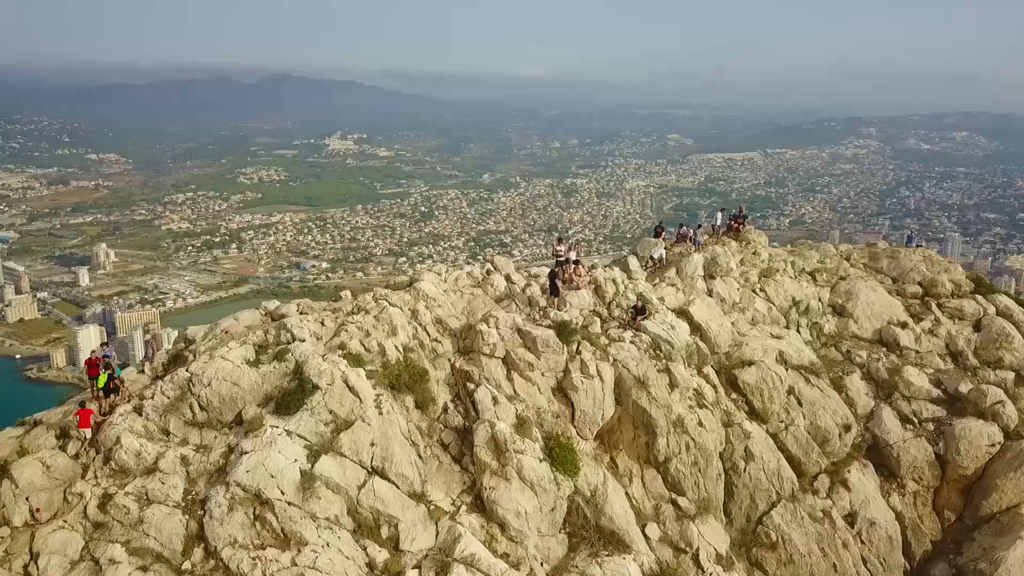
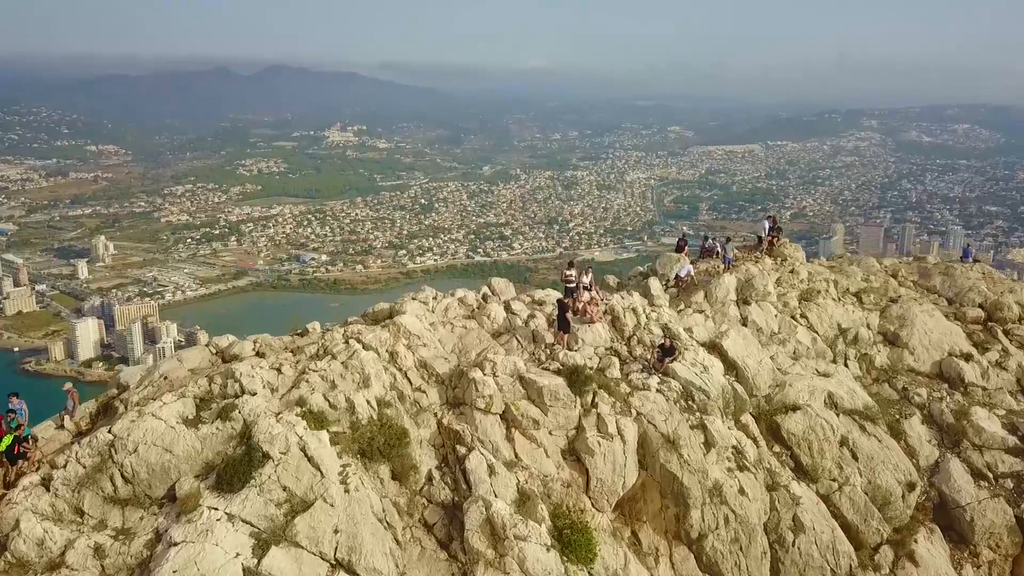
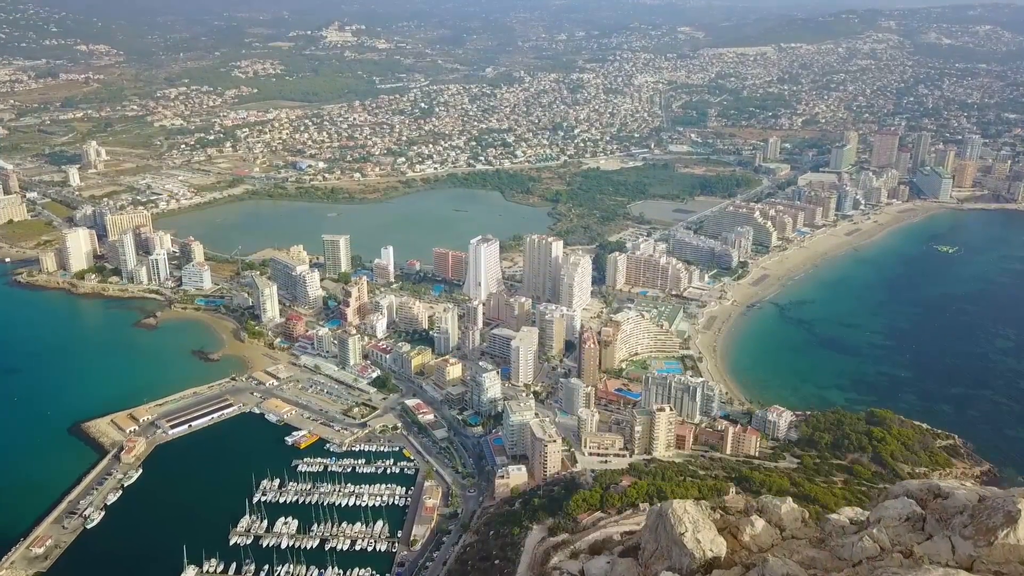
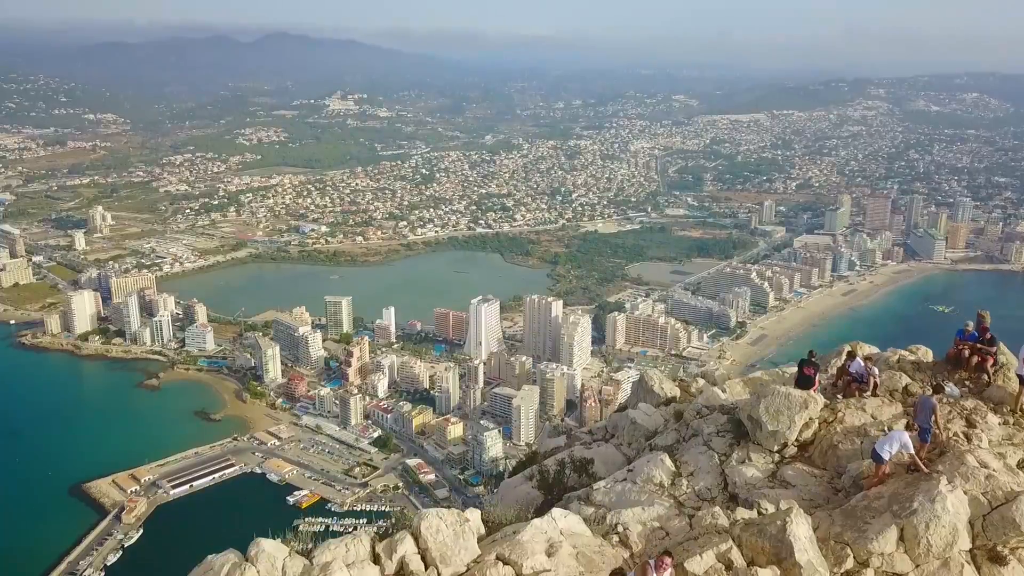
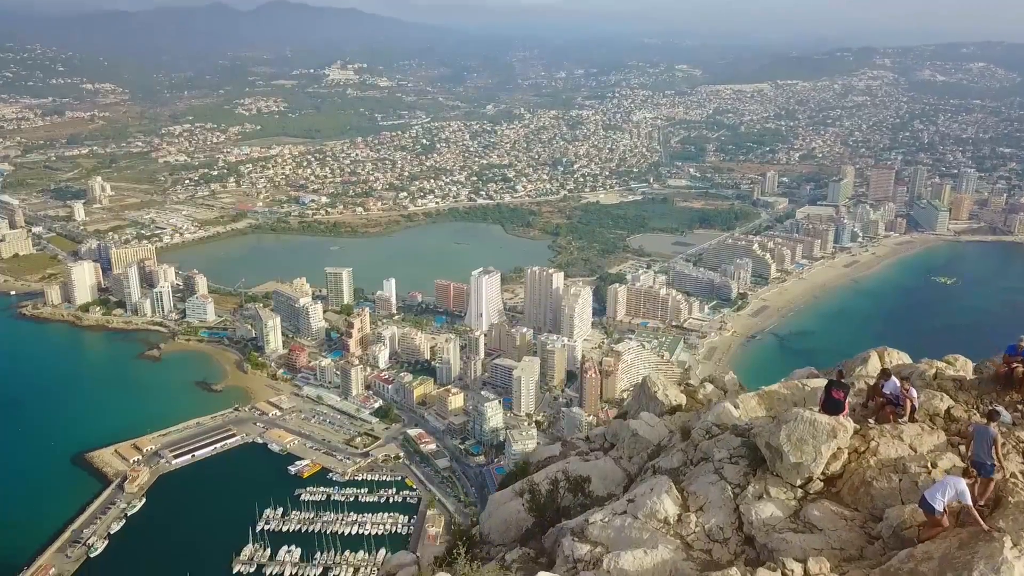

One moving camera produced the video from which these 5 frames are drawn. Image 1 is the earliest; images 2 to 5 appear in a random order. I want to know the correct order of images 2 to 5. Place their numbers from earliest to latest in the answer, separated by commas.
2, 4, 5, 3
